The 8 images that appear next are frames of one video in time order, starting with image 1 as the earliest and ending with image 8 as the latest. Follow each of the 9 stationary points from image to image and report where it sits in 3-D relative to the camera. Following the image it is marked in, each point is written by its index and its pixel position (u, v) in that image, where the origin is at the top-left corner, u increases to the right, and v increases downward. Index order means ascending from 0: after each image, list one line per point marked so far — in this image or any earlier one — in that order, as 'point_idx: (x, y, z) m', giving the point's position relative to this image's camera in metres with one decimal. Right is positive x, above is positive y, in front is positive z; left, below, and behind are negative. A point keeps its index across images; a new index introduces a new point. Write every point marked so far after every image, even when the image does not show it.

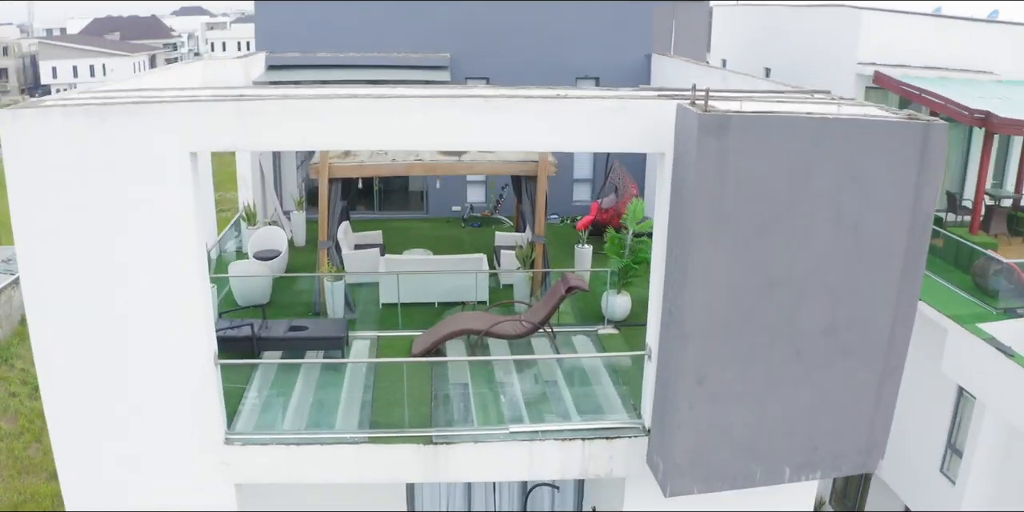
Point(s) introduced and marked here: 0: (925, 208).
0: (+3.0, +0.4, +6.0) m
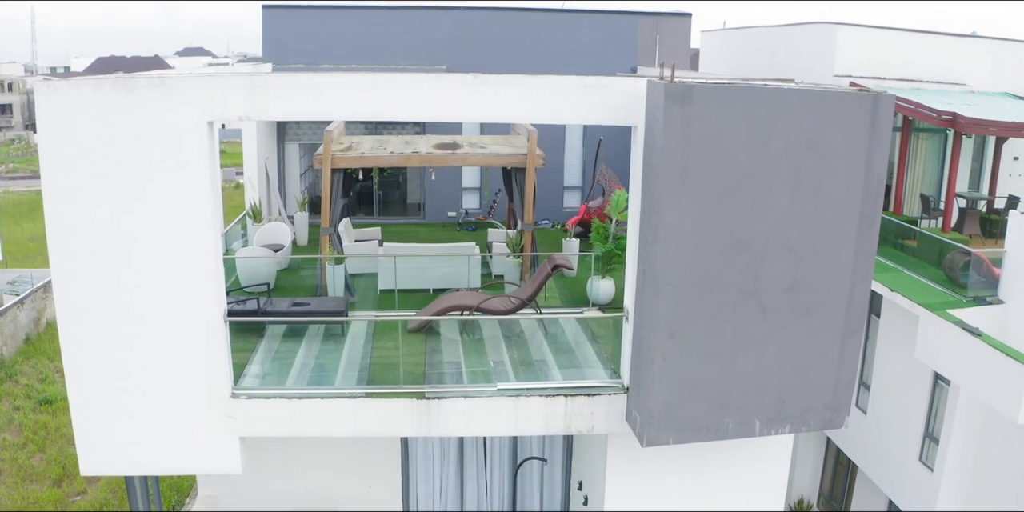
0: (+2.9, +0.7, +6.5) m
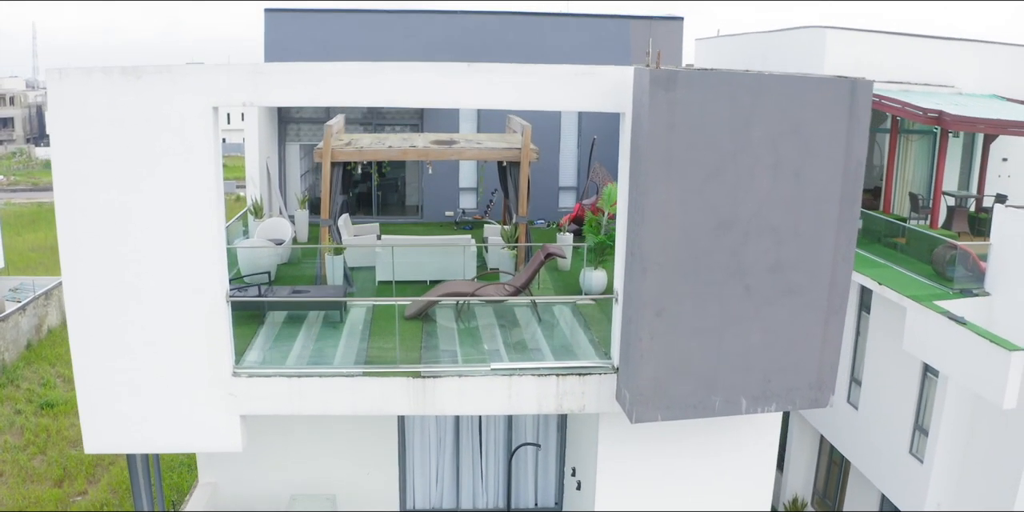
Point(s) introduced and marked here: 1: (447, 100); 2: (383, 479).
0: (+2.9, +0.8, +6.7) m
1: (-0.5, +1.3, +6.9) m
2: (-1.5, -2.5, +9.5) m
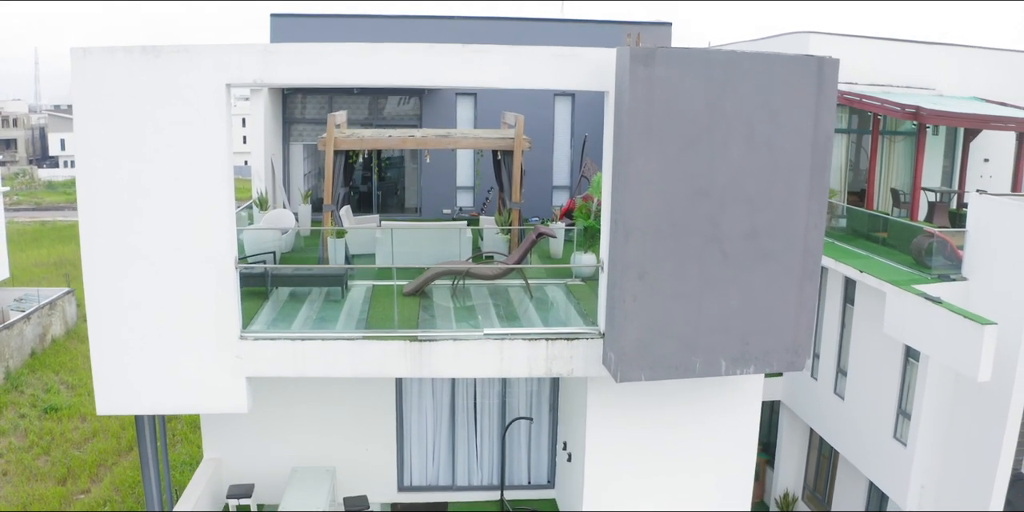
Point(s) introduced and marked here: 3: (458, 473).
0: (+2.8, +1.1, +7.2) m
1: (-0.6, +1.6, +7.3) m
2: (-1.6, -2.3, +9.9) m
3: (-0.7, -2.8, +10.3) m
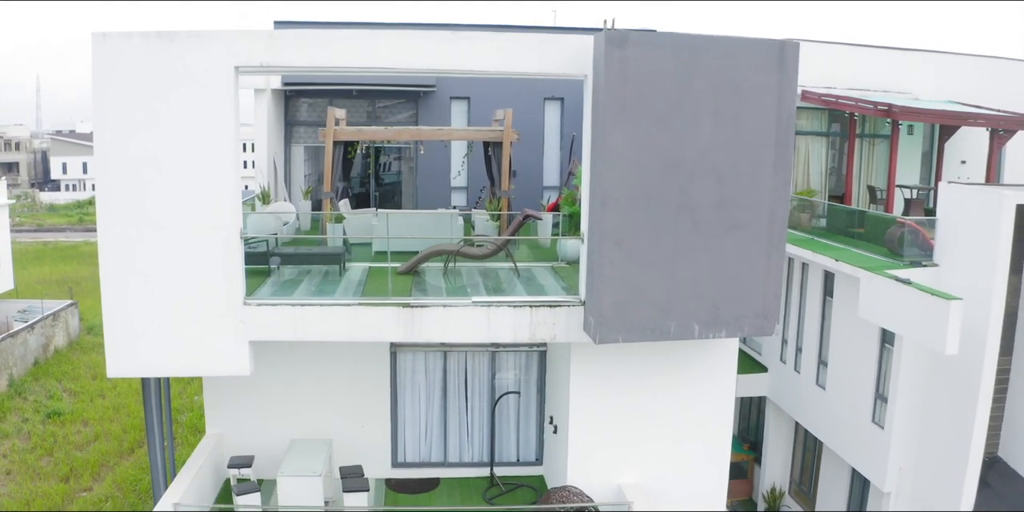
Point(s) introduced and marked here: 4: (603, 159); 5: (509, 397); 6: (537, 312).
0: (+2.6, +1.4, +7.8) m
1: (-0.8, +1.9, +7.9) m
2: (-1.7, -2.1, +10.3) m
3: (-0.8, -2.6, +10.7) m
4: (+0.9, +0.9, +7.6) m
5: (0.0, -1.8, +10.6) m
6: (+0.3, -0.6, +8.2) m
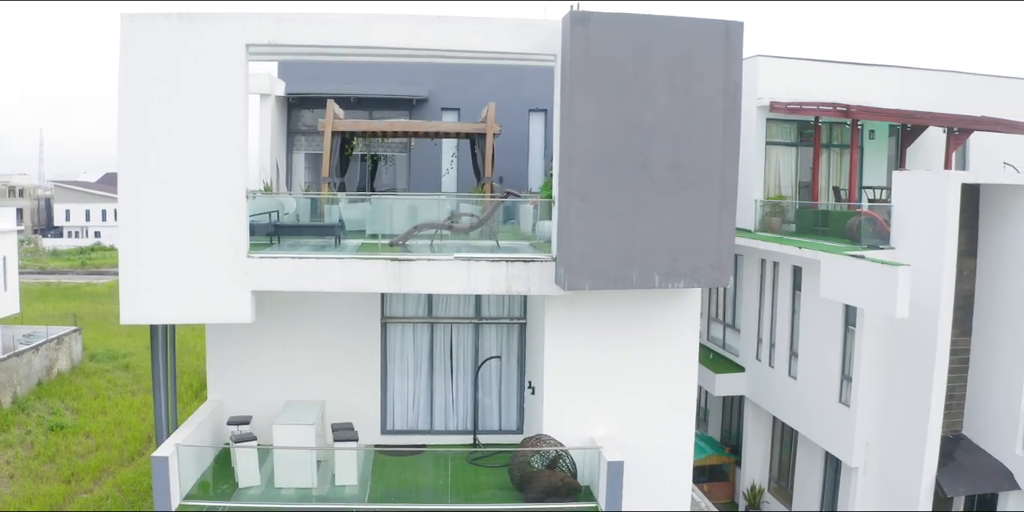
0: (+2.4, +1.9, +8.7) m
1: (-1.0, +2.3, +8.9) m
2: (-2.0, -1.8, +11.0) m
3: (-1.1, -2.3, +11.4) m
4: (+0.6, +1.4, +8.5) m
5: (-0.3, -1.5, +11.4) m
6: (0.0, -0.1, +9.0) m
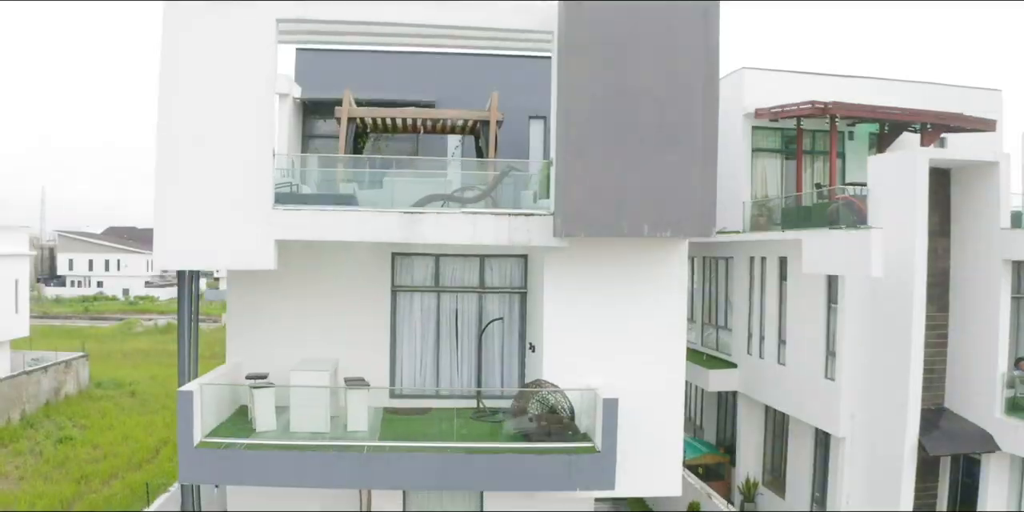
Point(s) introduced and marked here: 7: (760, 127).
0: (+2.4, +2.5, +9.7) m
1: (-1.0, +2.9, +9.9) m
2: (-2.0, -1.4, +11.7) m
3: (-1.0, -1.9, +12.1) m
4: (+0.6, +2.0, +9.4) m
5: (-0.3, -1.1, +12.1) m
6: (0.0, +0.4, +9.8) m
7: (+5.5, +2.9, +17.9) m
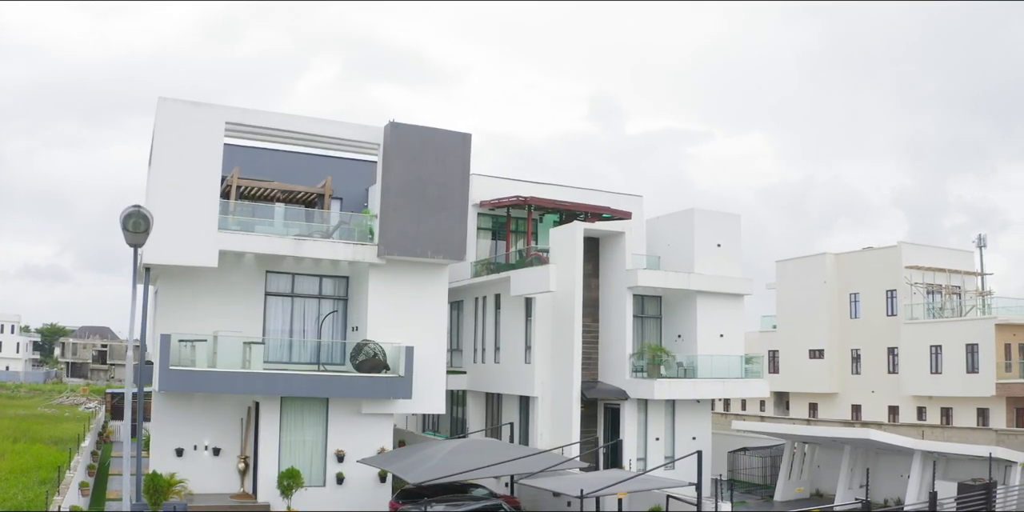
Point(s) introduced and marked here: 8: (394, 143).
0: (-1.0, +2.2, +18.2) m
1: (-4.3, +2.7, +17.3) m
2: (-5.8, -1.8, +18.3) m
3: (-5.1, -2.3, +18.8) m
4: (-2.6, +1.7, +17.3) m
5: (-4.3, -1.6, +19.2) m
6: (-3.3, +0.2, +17.3) m
7: (-0.7, +1.5, +27.0) m
8: (-2.5, +2.5, +17.4) m
